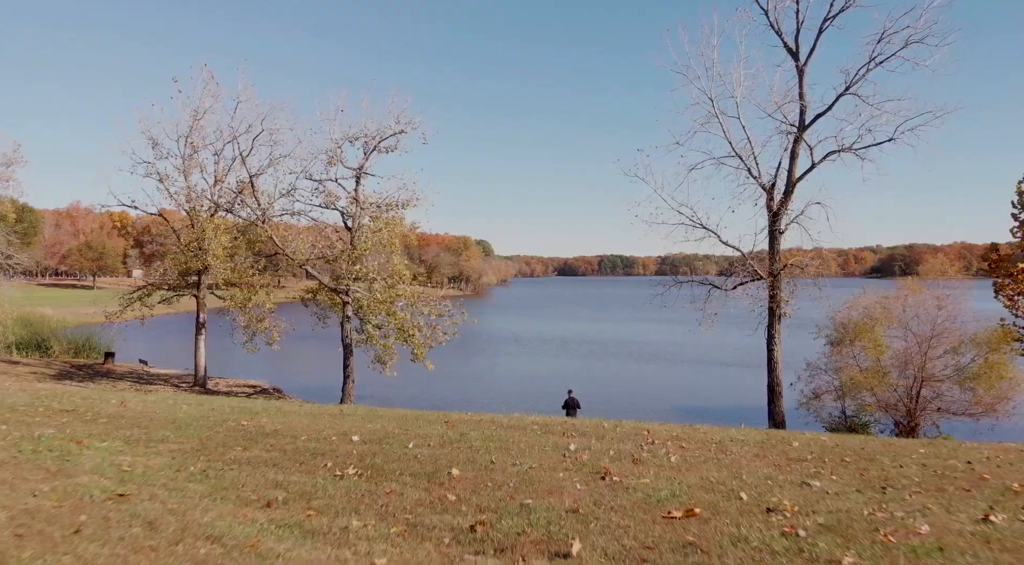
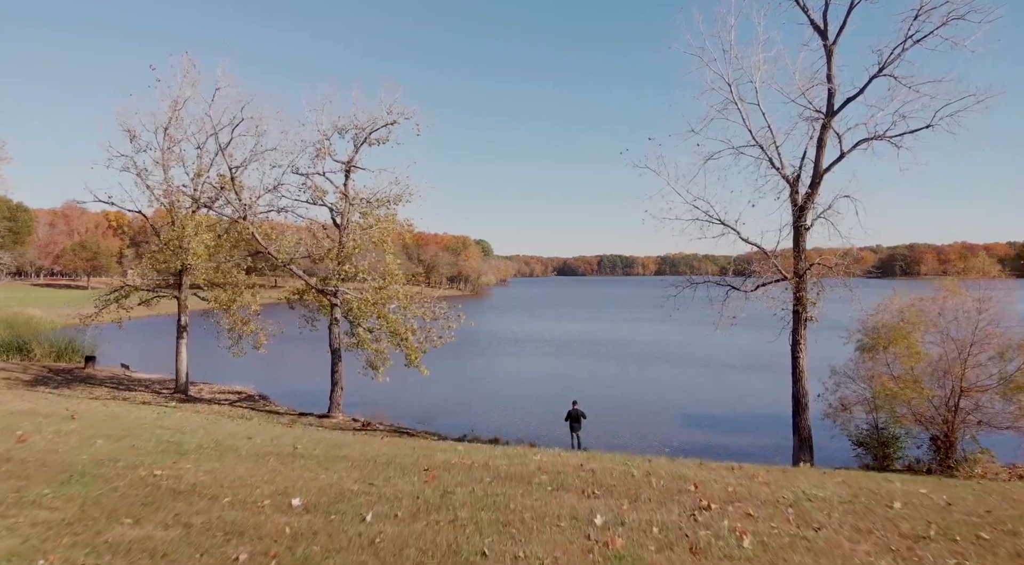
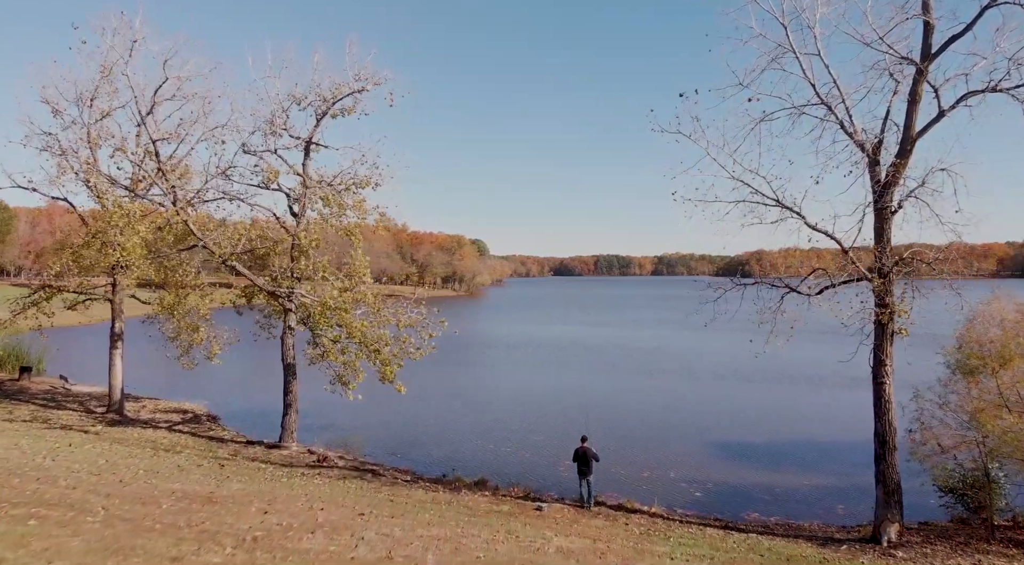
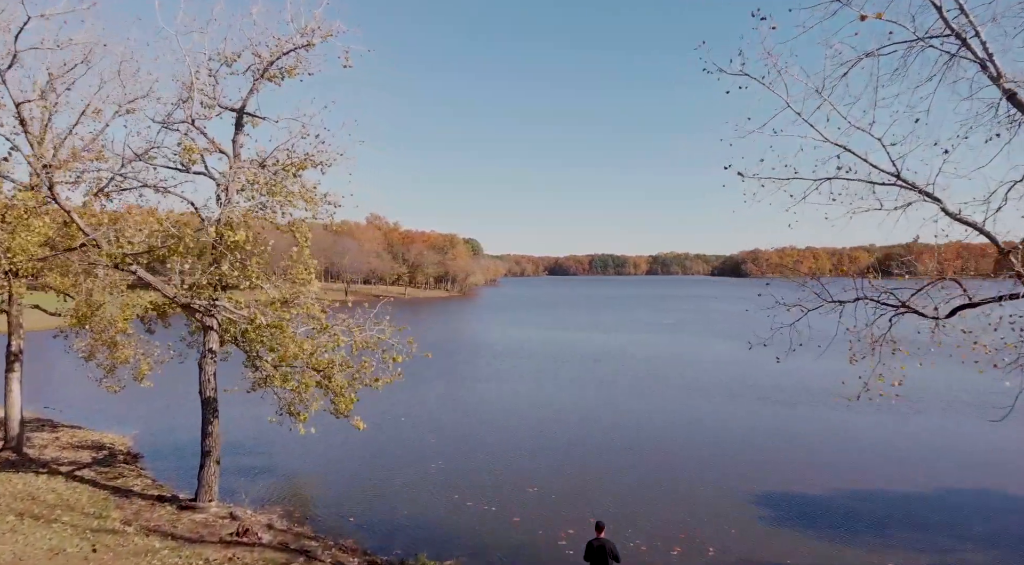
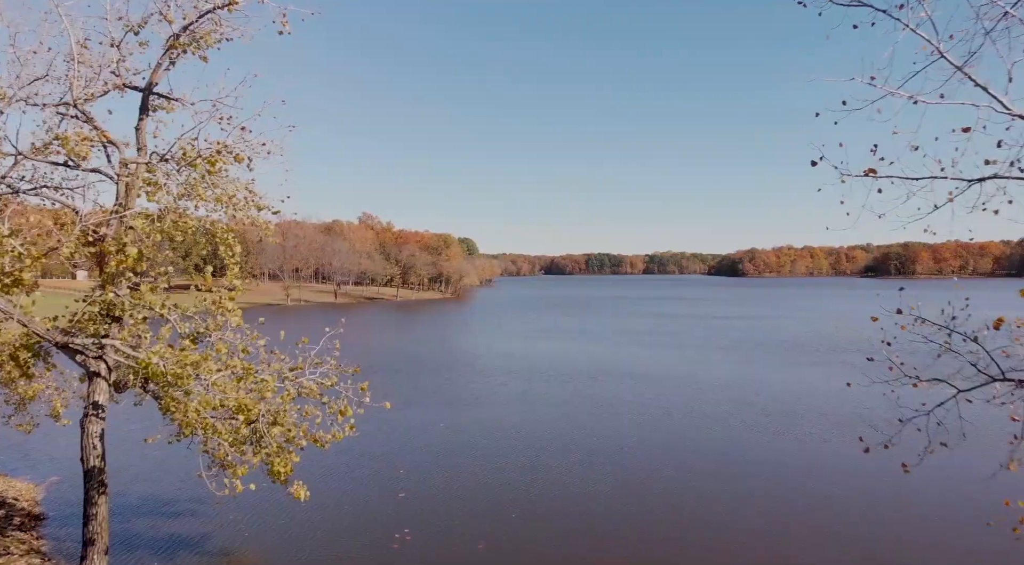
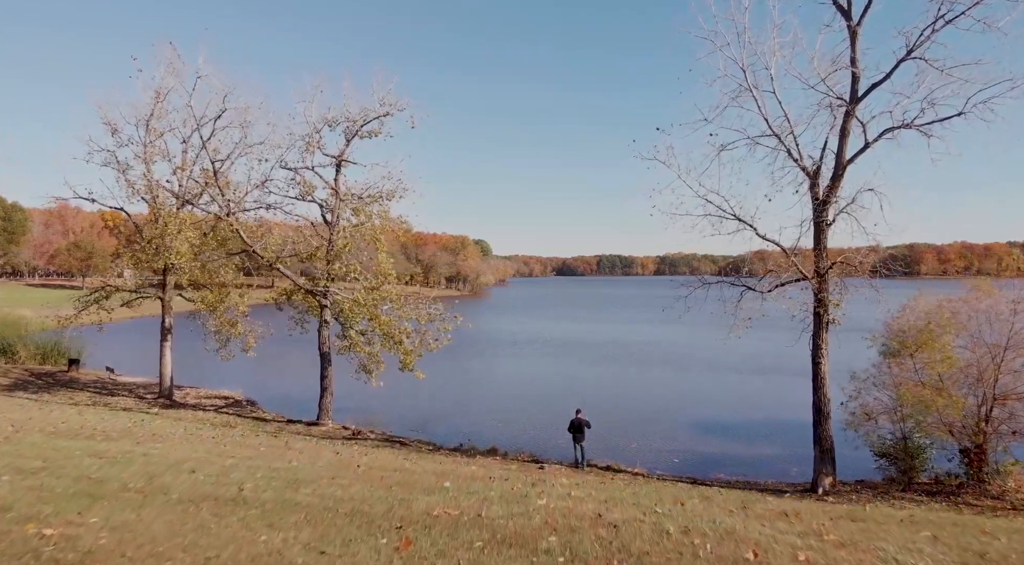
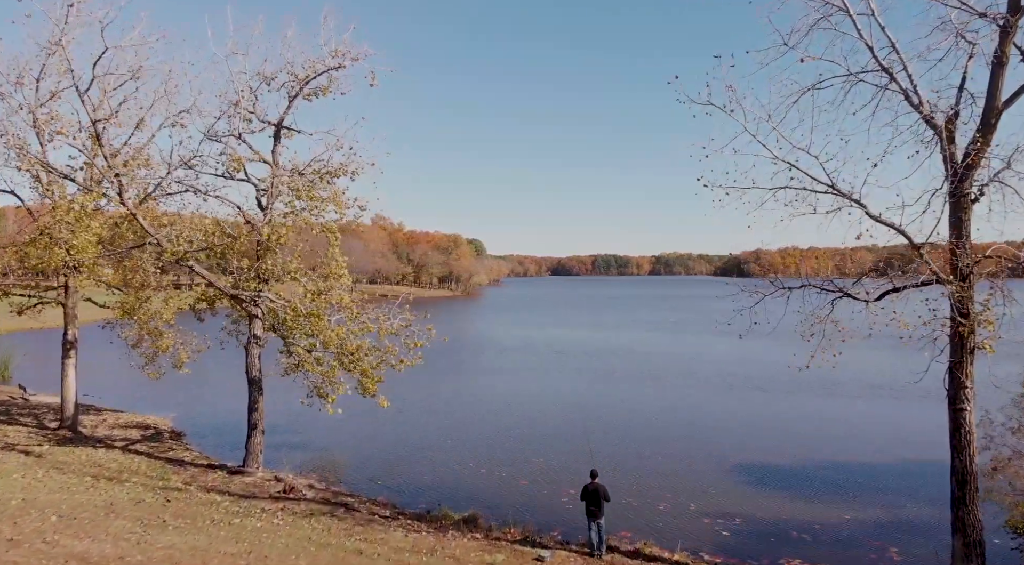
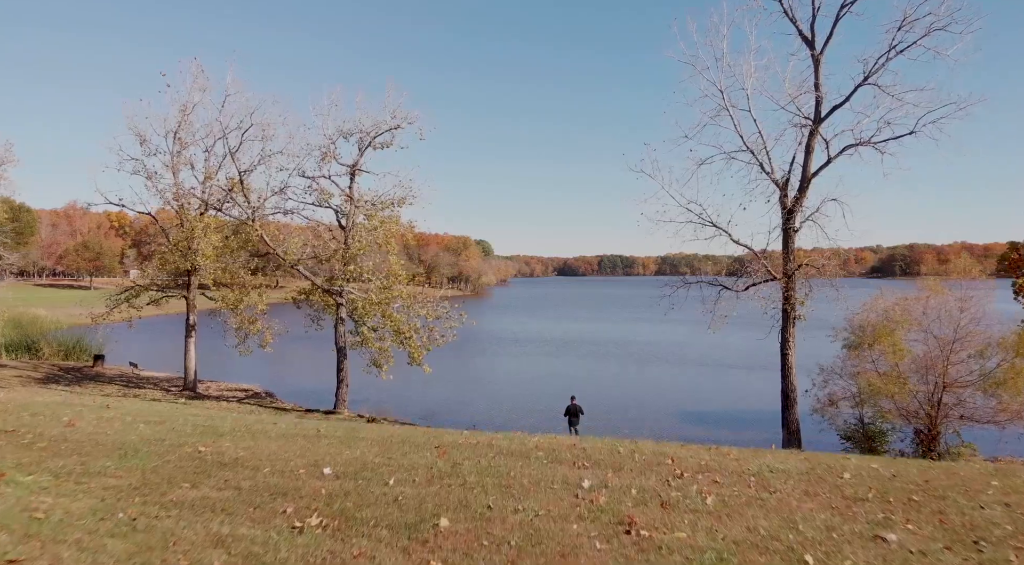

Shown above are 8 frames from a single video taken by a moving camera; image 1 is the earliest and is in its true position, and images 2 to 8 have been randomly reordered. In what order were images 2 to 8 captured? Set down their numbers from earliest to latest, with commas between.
8, 2, 6, 3, 7, 4, 5
